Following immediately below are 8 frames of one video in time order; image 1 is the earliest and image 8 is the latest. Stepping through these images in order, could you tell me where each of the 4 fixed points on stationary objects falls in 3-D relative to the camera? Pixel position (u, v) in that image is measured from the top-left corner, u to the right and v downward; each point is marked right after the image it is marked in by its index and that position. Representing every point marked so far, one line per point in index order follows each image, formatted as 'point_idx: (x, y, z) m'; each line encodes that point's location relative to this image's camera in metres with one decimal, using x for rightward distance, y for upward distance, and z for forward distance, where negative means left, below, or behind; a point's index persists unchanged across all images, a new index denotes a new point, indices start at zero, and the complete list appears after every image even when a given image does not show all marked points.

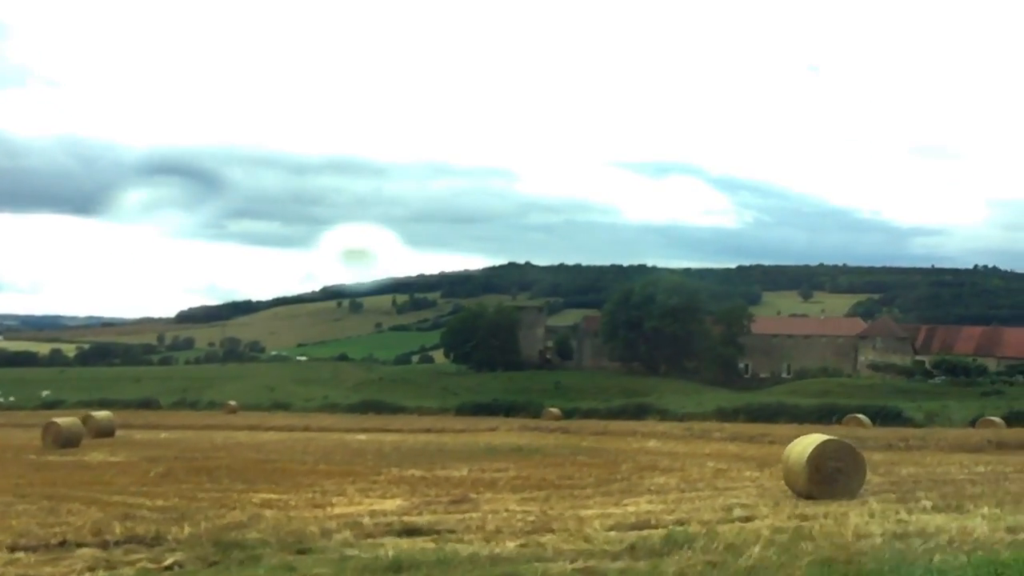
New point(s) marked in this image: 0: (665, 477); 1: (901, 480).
0: (+2.3, -2.9, +14.7) m
1: (+5.6, -2.8, +13.8) m
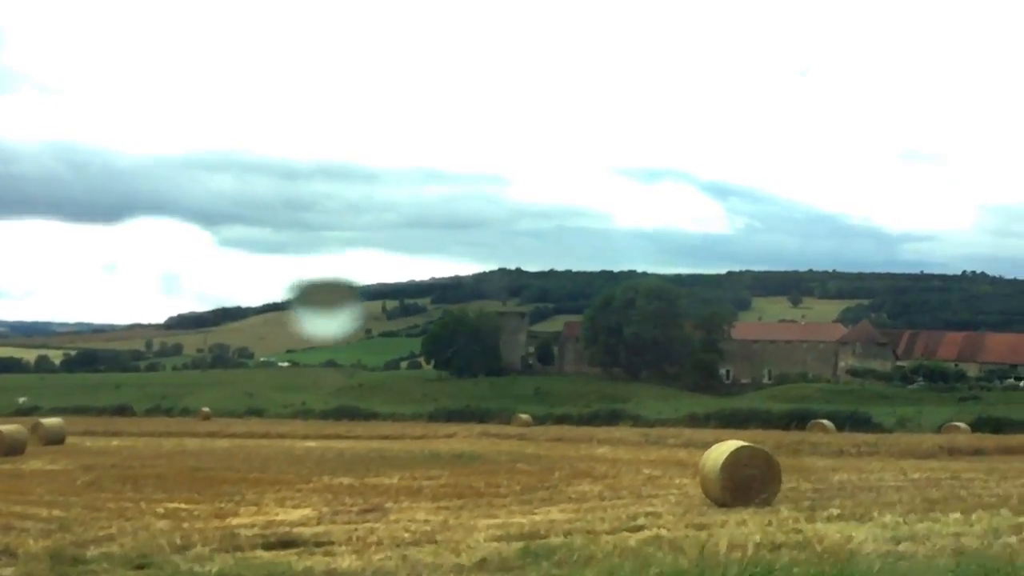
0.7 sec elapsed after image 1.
0: (+1.2, -3.0, +14.4) m
1: (+4.5, -2.8, +13.5) m
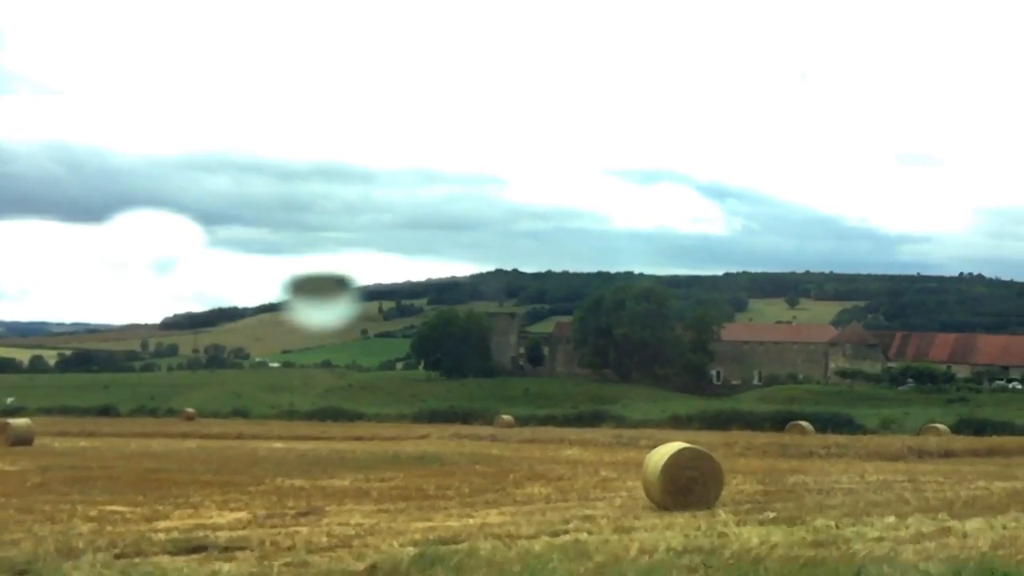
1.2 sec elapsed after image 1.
0: (+0.4, -2.9, +14.2) m
1: (+3.7, -2.8, +13.3) m
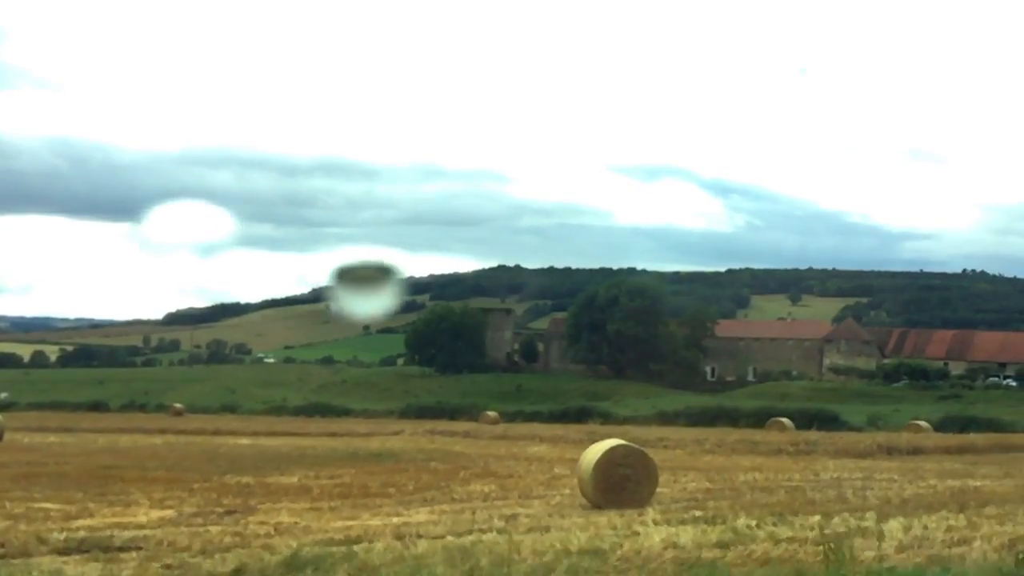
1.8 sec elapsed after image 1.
0: (-0.4, -2.9, +14.0) m
1: (+2.9, -2.7, +13.1) m
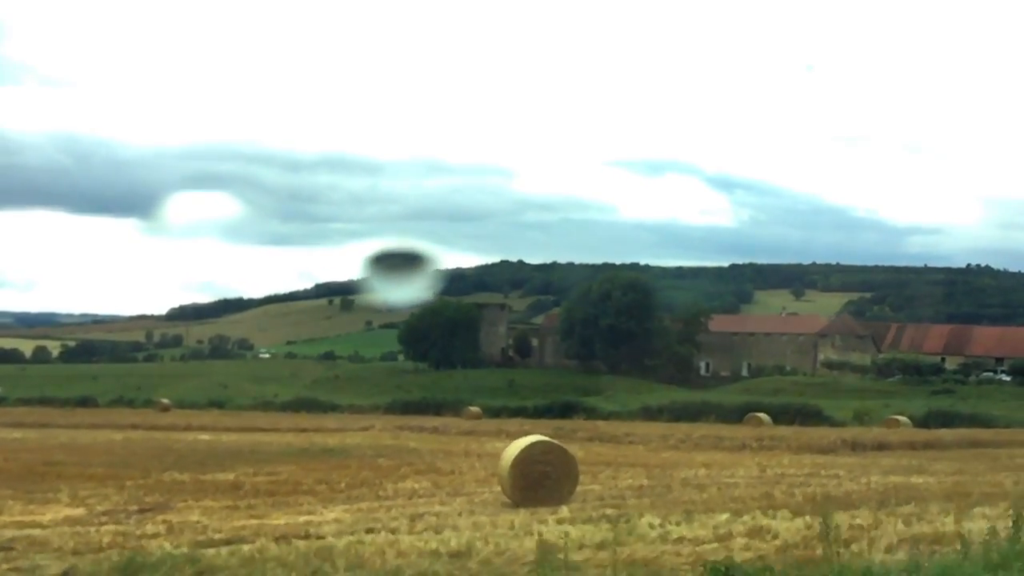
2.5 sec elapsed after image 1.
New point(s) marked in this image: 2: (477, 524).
0: (-1.3, -2.8, +13.7) m
1: (+2.0, -2.6, +12.8) m
2: (-0.3, -2.2, +9.0) m
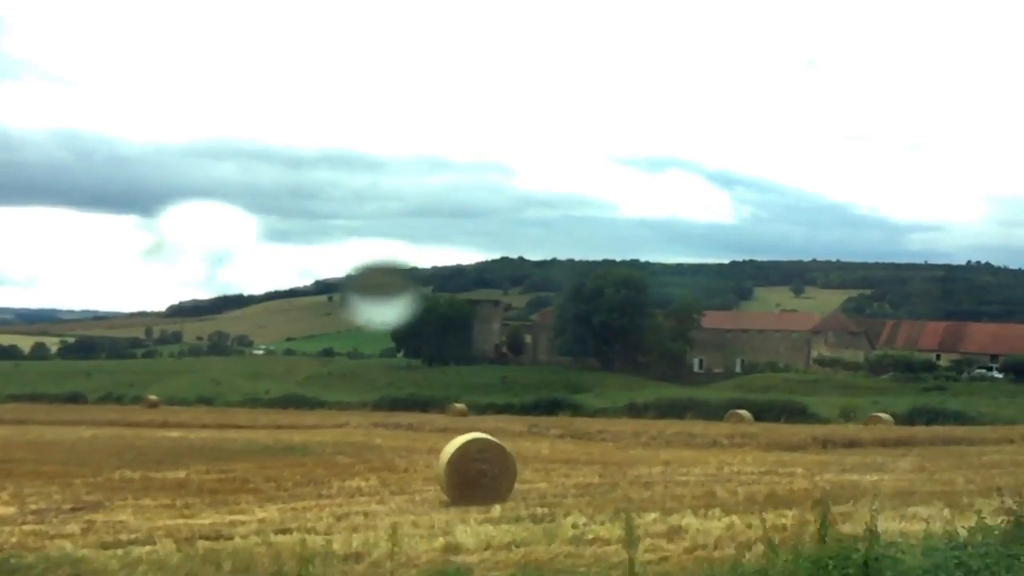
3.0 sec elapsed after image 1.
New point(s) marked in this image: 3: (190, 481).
0: (-2.1, -2.7, +13.5) m
1: (+1.3, -2.6, +12.6) m
2: (-1.0, -2.2, +8.9) m
3: (-4.7, -2.8, +14.0) m
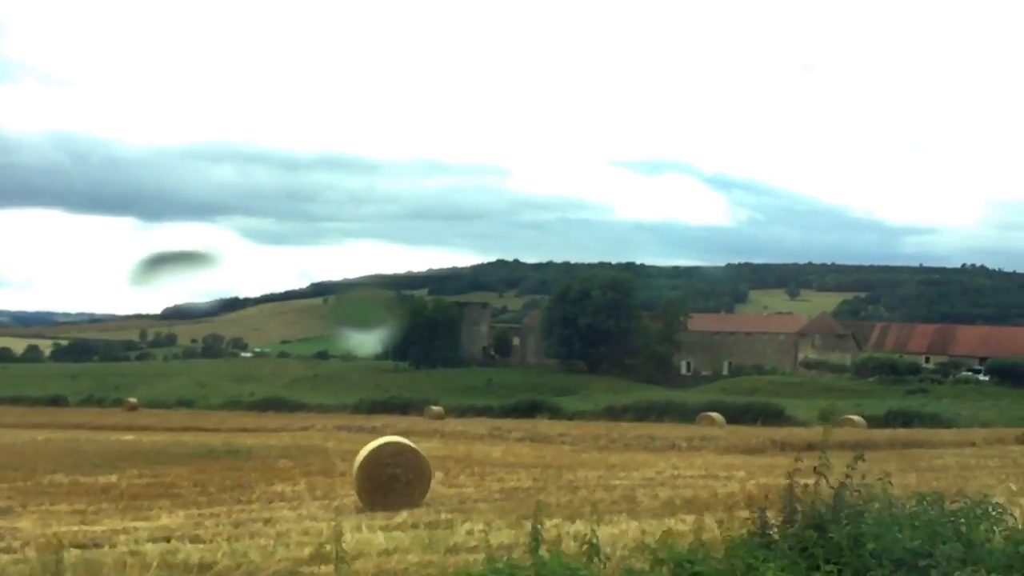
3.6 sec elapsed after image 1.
0: (-3.0, -2.7, +13.2) m
1: (+0.3, -2.6, +12.4) m
2: (-1.9, -2.2, +8.6) m
3: (-5.6, -2.8, +13.7) m
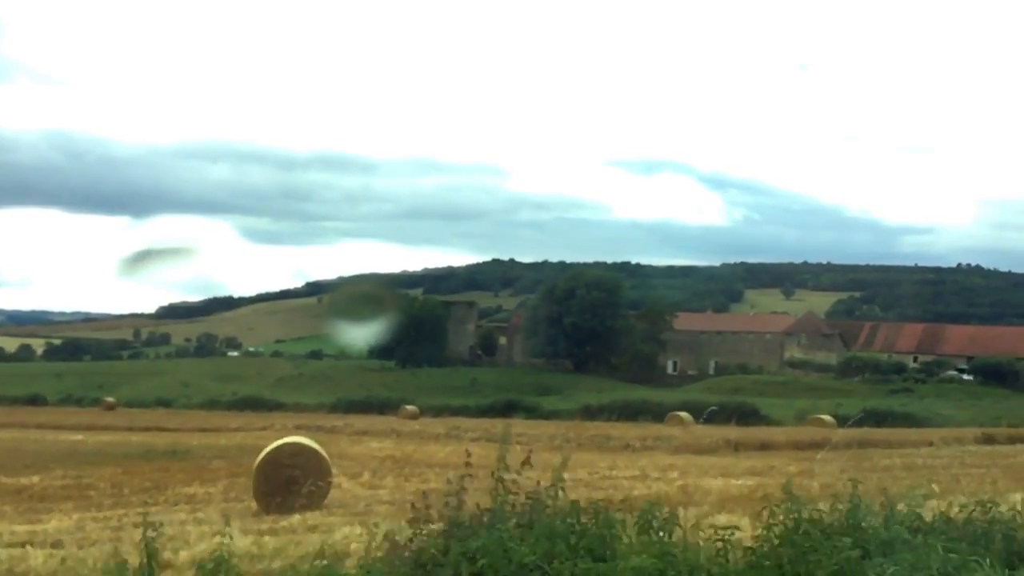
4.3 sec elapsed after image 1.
0: (-4.0, -2.7, +12.9) m
1: (-0.7, -2.5, +12.1) m
2: (-2.9, -2.1, +8.3) m
3: (-6.6, -2.8, +13.4) m
